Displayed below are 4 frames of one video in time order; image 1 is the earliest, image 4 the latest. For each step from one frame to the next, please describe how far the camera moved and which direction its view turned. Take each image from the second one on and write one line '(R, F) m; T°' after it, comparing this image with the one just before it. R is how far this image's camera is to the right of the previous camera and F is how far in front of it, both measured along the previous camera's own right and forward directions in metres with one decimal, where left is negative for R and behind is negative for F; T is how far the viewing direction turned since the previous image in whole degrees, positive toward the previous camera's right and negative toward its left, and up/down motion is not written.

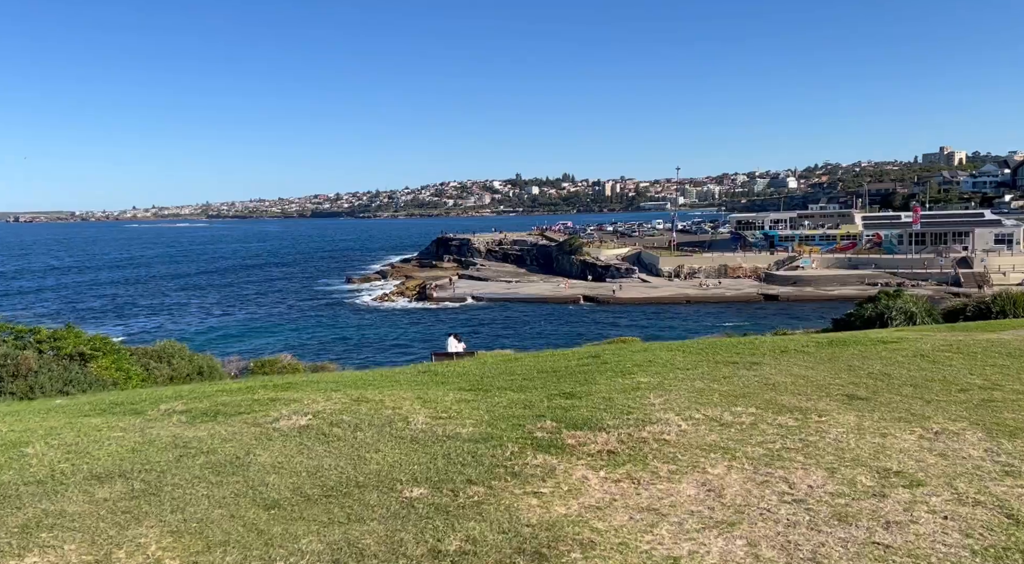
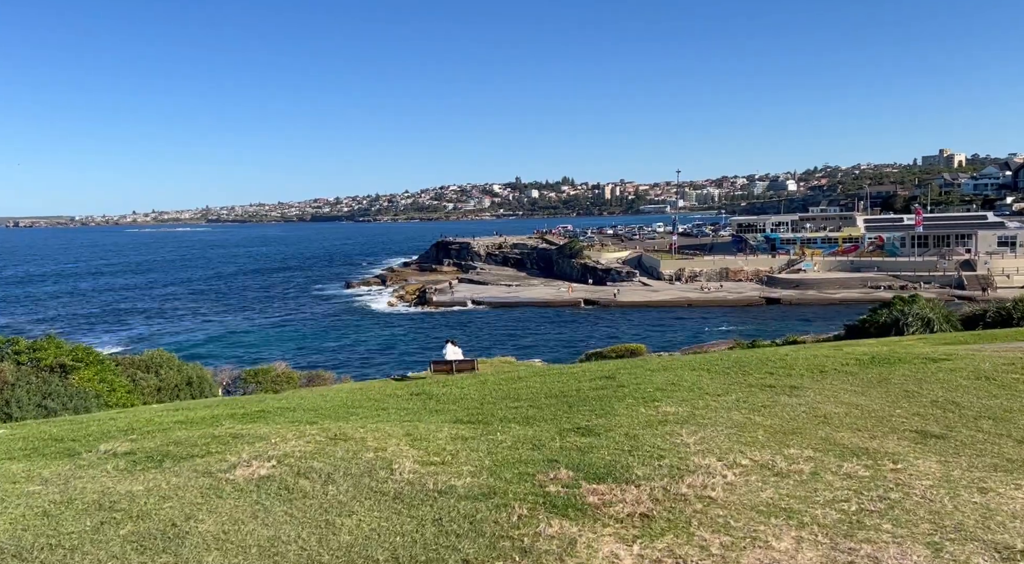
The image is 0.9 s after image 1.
(0.0, +0.7) m; 0°
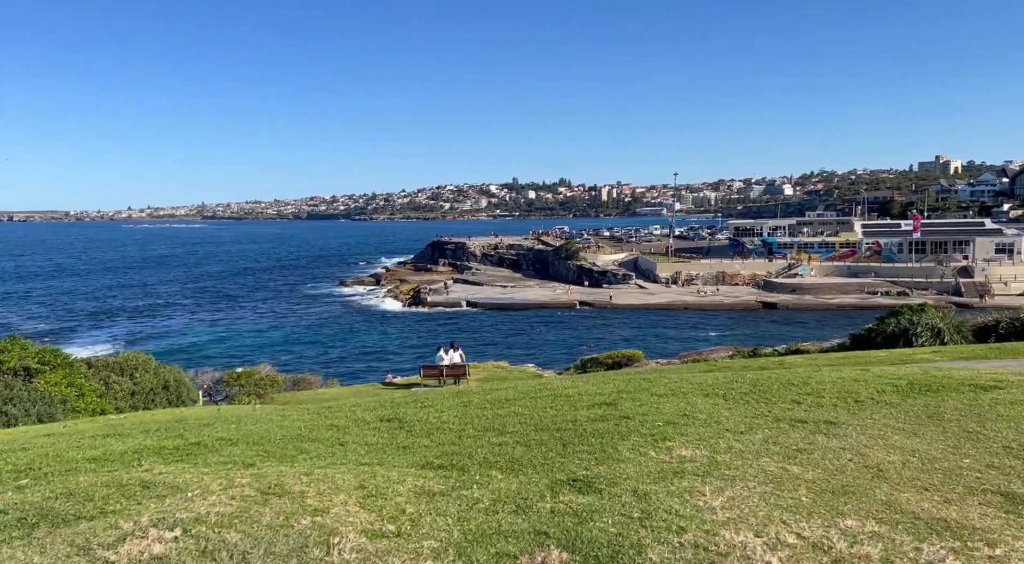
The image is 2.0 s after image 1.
(+0.1, +0.8) m; 0°
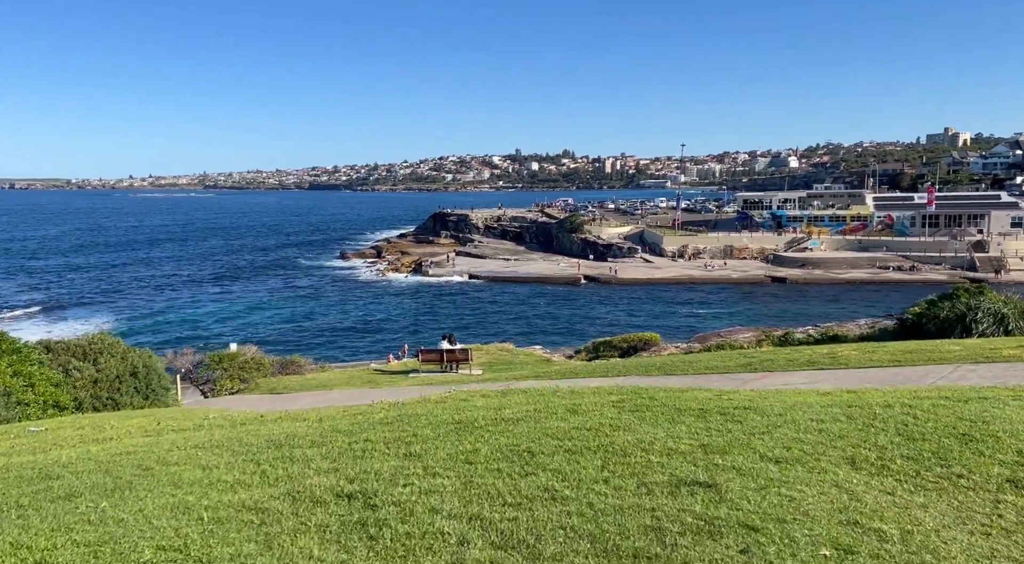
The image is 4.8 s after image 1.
(-0.1, +2.0) m; 0°
